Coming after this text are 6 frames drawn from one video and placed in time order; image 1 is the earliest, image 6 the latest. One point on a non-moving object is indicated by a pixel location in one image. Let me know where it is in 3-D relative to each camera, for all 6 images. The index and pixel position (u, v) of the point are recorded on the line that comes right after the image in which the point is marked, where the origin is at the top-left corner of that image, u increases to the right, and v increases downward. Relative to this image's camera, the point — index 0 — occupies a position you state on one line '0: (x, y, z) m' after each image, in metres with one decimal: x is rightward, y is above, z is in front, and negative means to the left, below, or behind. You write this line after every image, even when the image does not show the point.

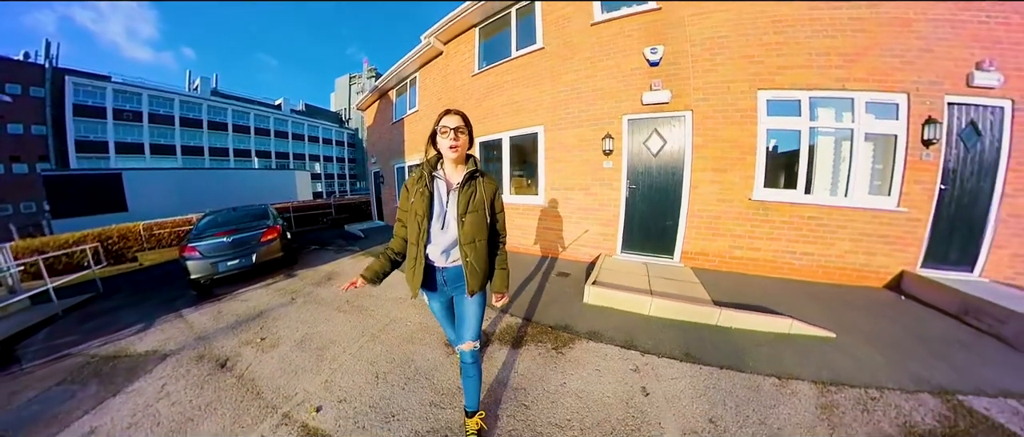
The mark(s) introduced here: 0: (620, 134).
0: (+1.6, +1.3, +5.0) m
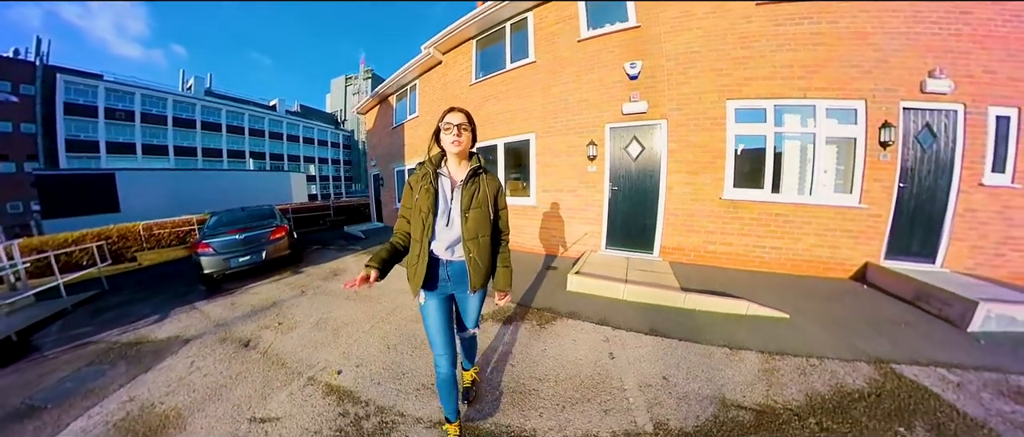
0: (+1.5, +1.3, +5.3) m
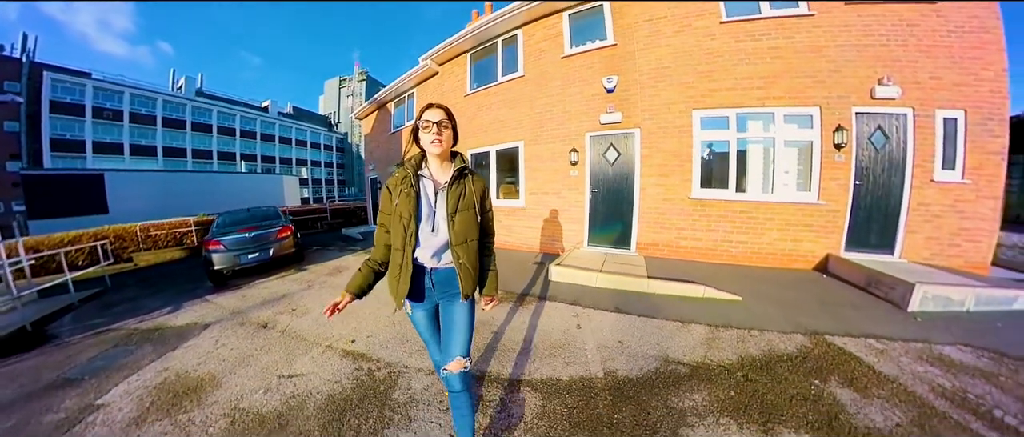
0: (+1.3, +1.3, +5.6) m
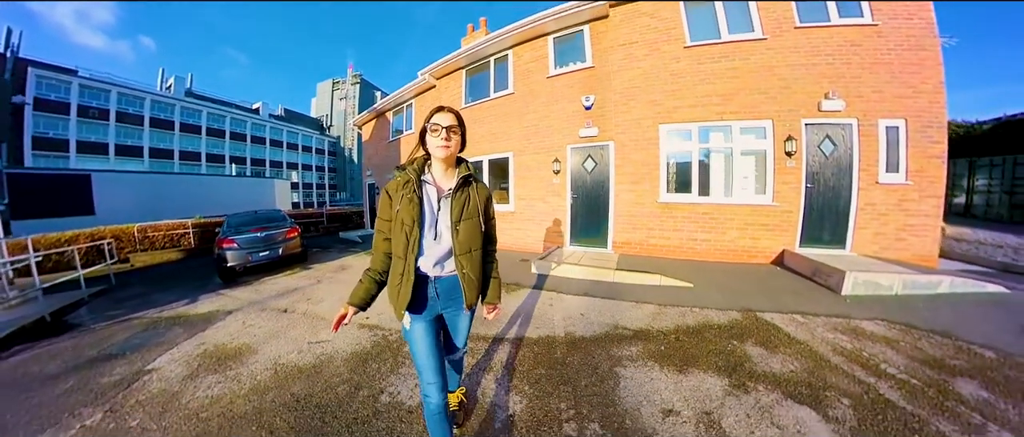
0: (+1.1, +1.3, +6.1) m
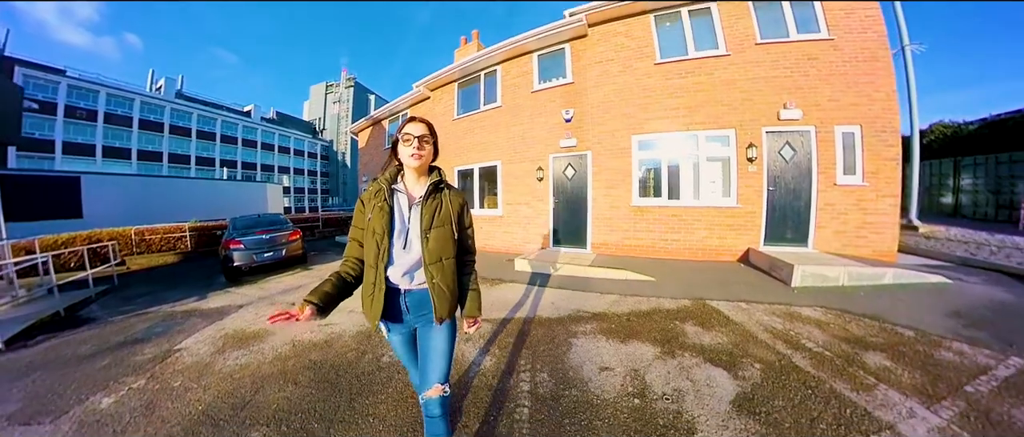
0: (+0.8, +1.2, +6.5) m
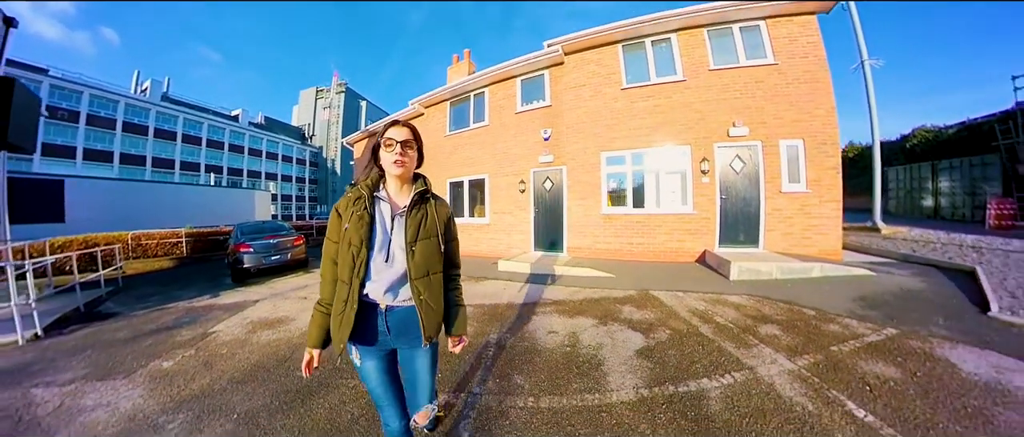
0: (+0.5, +1.0, +7.3) m
